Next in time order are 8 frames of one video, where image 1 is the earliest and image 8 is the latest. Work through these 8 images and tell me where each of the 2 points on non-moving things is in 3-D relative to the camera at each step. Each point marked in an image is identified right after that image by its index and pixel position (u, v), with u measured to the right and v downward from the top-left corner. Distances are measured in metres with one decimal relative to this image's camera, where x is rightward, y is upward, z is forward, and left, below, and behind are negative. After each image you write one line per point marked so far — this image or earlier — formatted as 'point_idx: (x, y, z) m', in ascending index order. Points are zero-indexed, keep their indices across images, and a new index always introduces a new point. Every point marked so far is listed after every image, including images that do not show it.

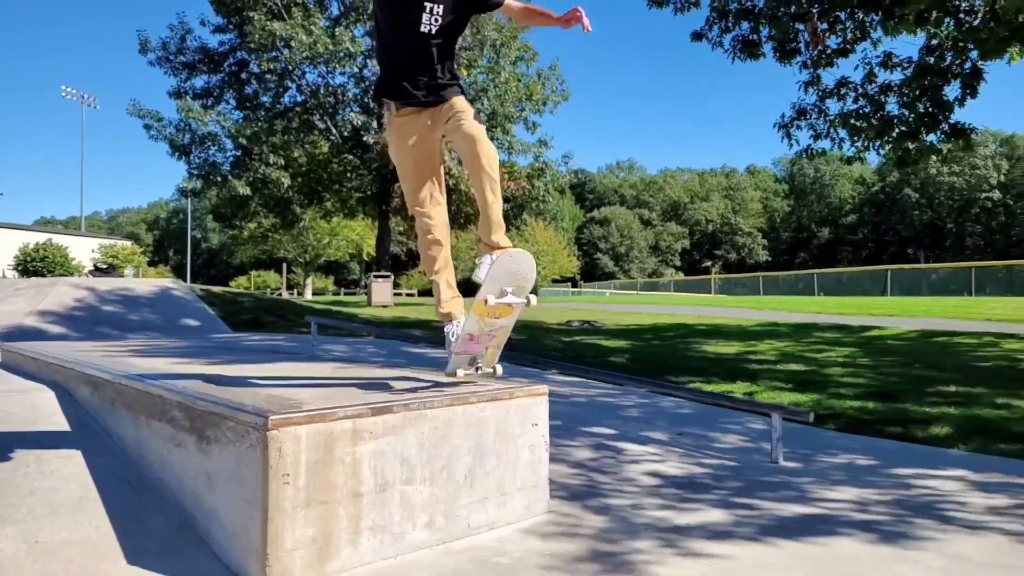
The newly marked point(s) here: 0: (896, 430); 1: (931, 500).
0: (+3.0, -1.1, +5.7) m
1: (+2.3, -1.2, +3.9) m
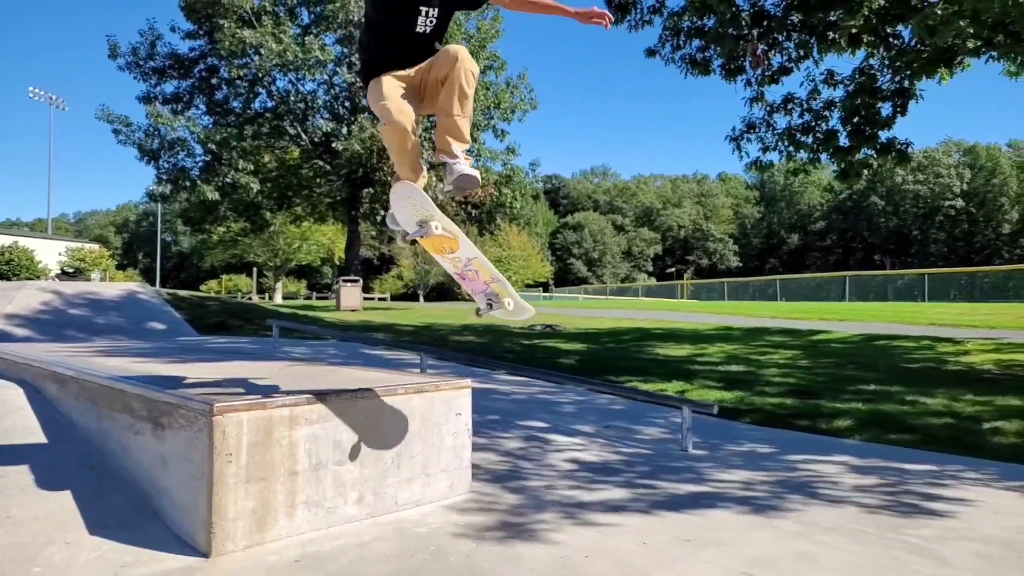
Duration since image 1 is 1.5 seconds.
0: (+2.5, -1.2, +6.2) m
1: (+1.8, -1.2, +4.4) m
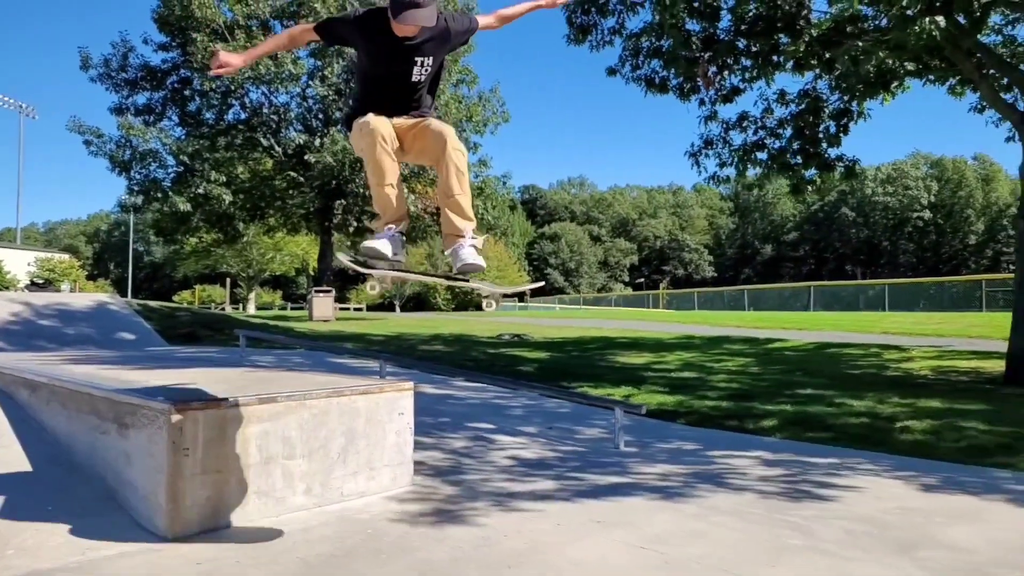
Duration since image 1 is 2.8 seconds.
0: (+2.1, -1.3, +6.7) m
1: (+1.4, -1.3, +4.9) m
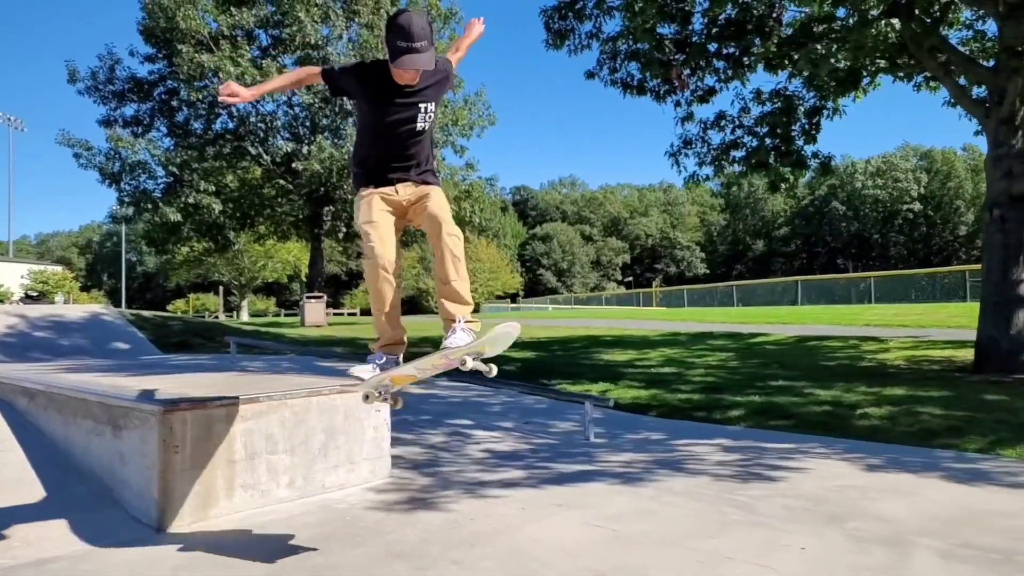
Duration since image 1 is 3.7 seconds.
0: (+1.9, -1.2, +7.0) m
1: (+1.2, -1.2, +5.2) m
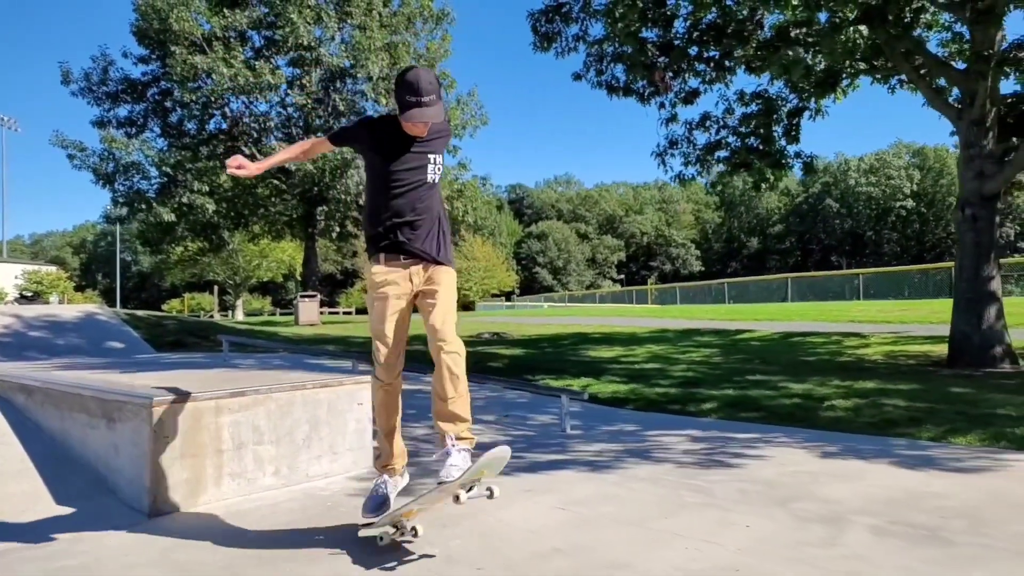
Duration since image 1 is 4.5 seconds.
0: (+1.7, -1.2, +7.3) m
1: (+1.0, -1.2, +5.5) m
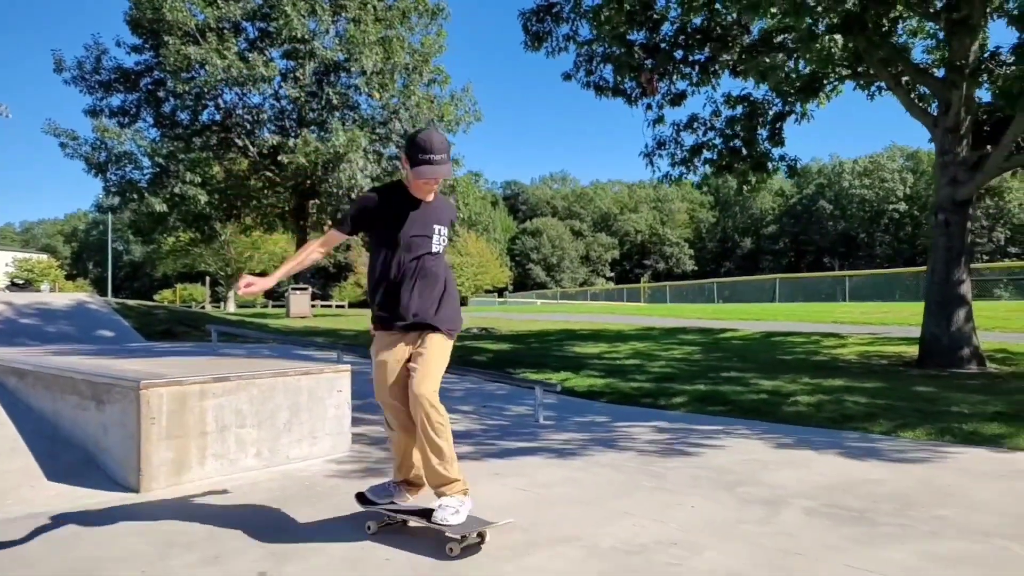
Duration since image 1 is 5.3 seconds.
0: (+1.4, -1.2, +7.6) m
1: (+0.8, -1.2, +5.8) m
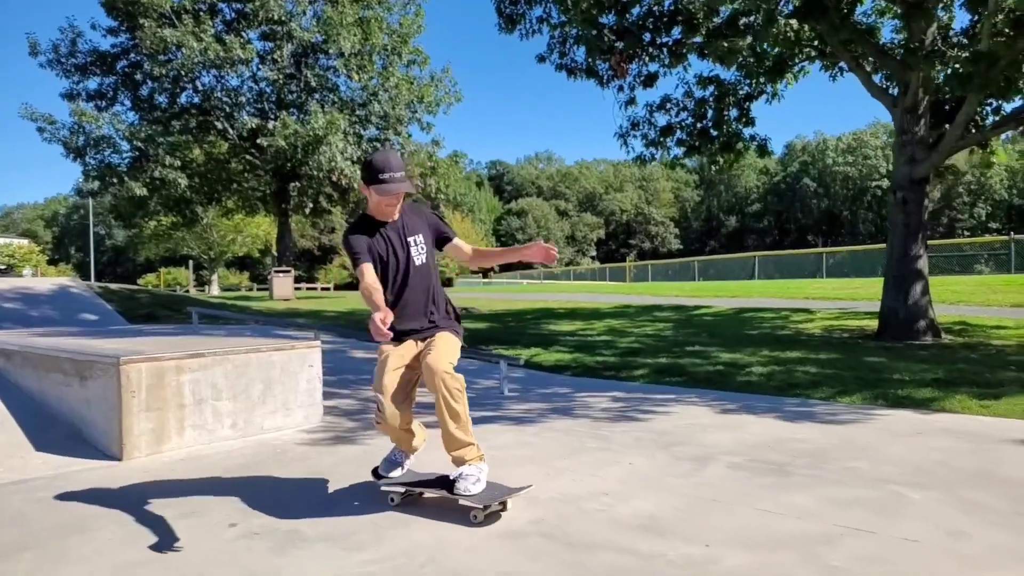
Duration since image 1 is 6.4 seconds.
0: (+1.1, -0.9, +8.0) m
1: (+0.5, -1.0, +6.2) m
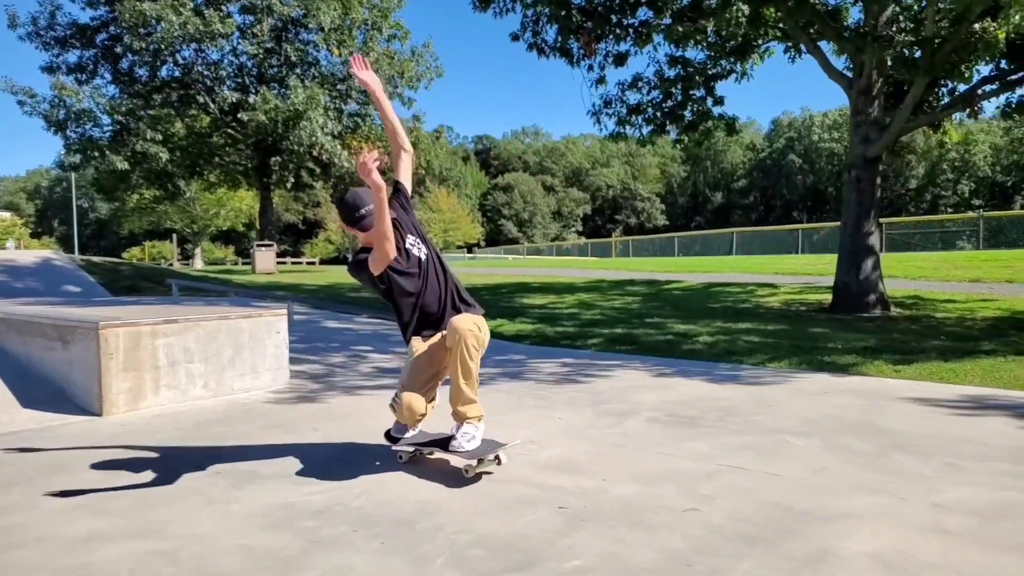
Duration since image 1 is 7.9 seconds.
0: (+0.6, -0.6, +8.5) m
1: (+0.1, -0.8, +6.6) m
